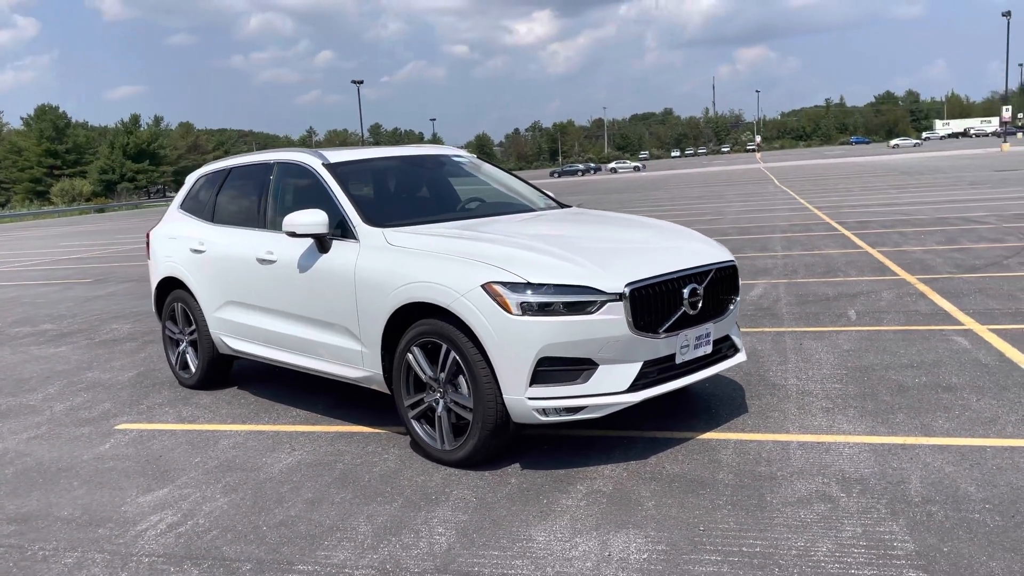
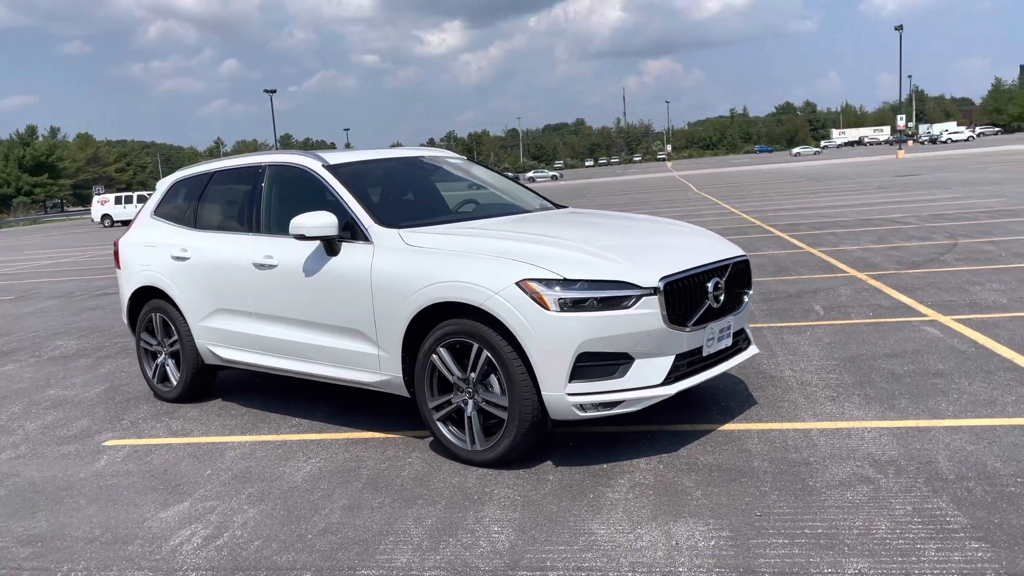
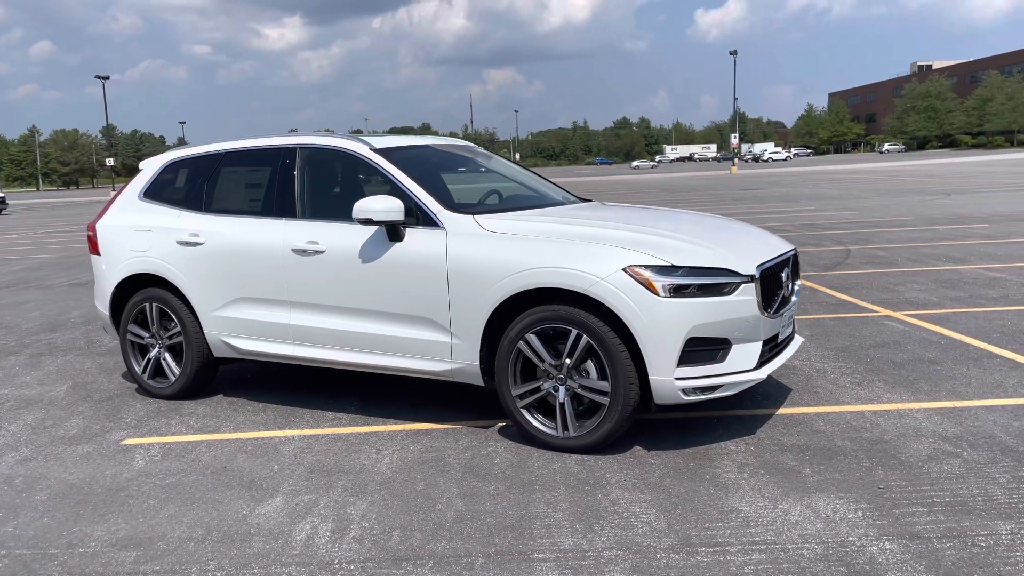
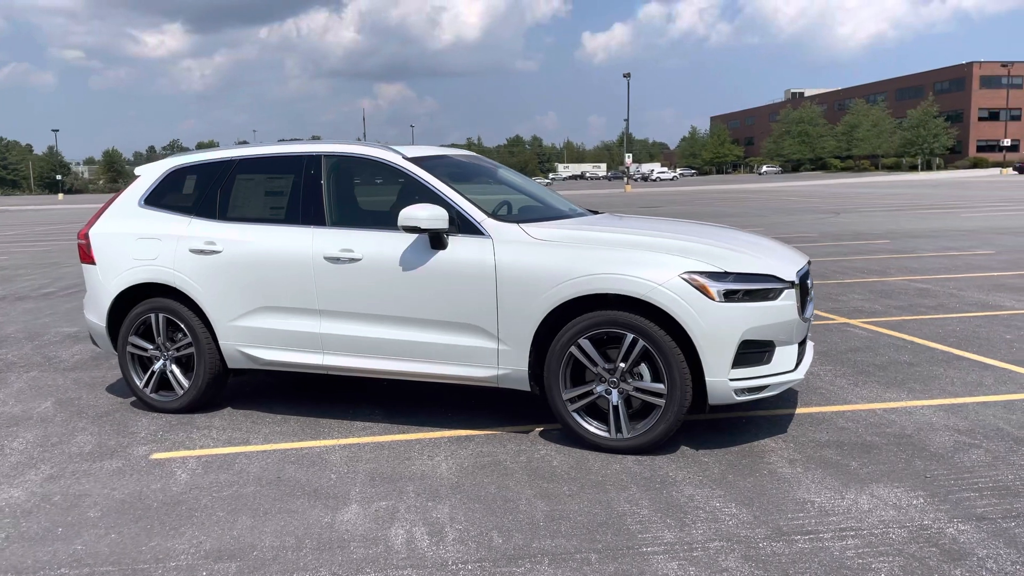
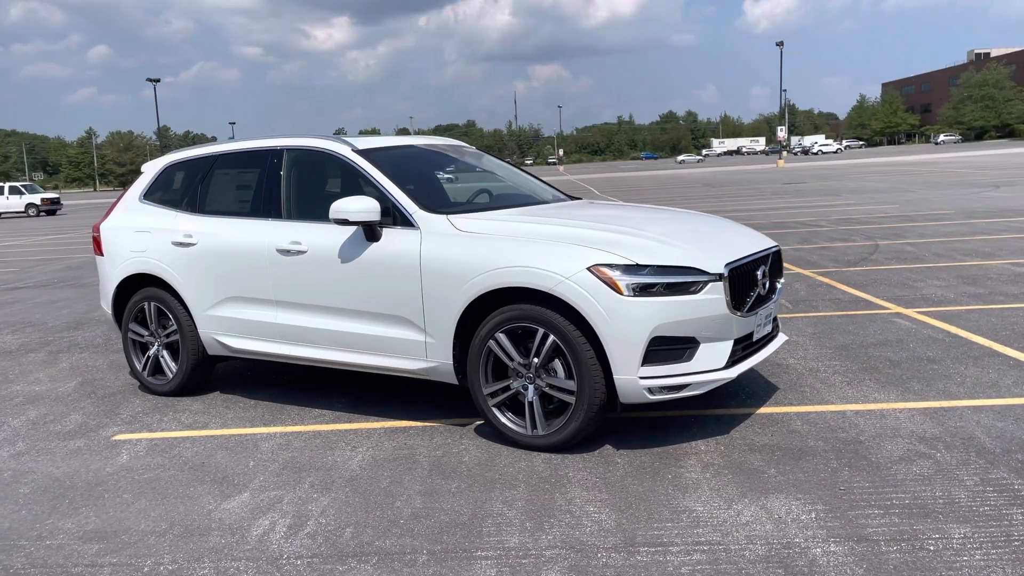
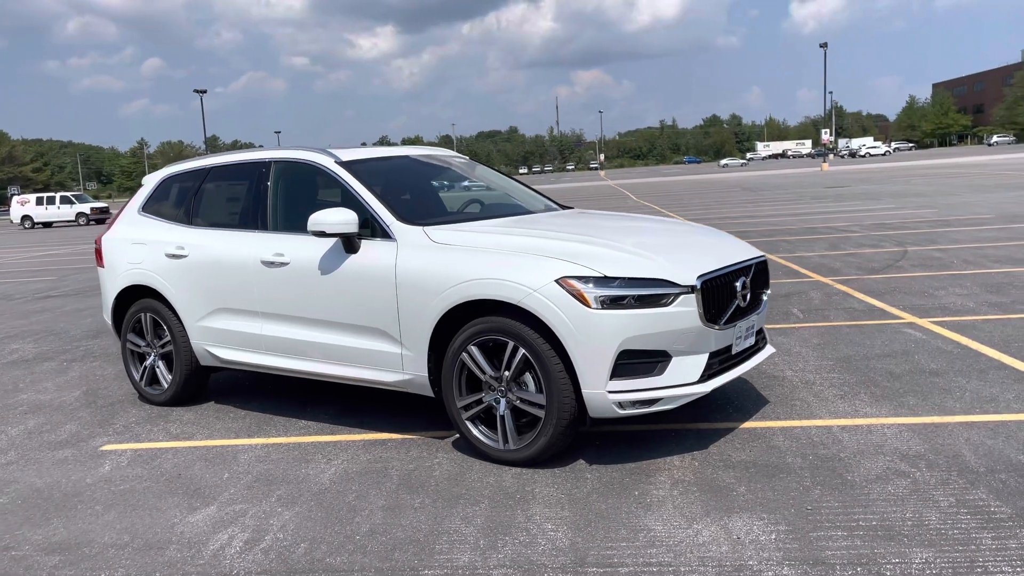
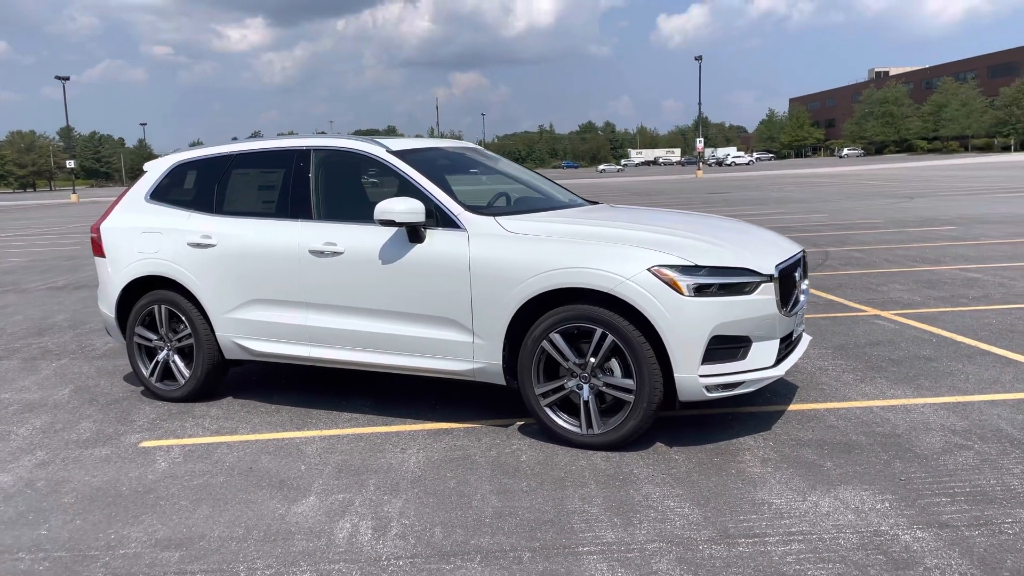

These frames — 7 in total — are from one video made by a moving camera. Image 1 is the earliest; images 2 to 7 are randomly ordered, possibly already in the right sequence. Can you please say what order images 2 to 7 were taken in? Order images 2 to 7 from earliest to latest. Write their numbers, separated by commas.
2, 6, 5, 3, 7, 4
